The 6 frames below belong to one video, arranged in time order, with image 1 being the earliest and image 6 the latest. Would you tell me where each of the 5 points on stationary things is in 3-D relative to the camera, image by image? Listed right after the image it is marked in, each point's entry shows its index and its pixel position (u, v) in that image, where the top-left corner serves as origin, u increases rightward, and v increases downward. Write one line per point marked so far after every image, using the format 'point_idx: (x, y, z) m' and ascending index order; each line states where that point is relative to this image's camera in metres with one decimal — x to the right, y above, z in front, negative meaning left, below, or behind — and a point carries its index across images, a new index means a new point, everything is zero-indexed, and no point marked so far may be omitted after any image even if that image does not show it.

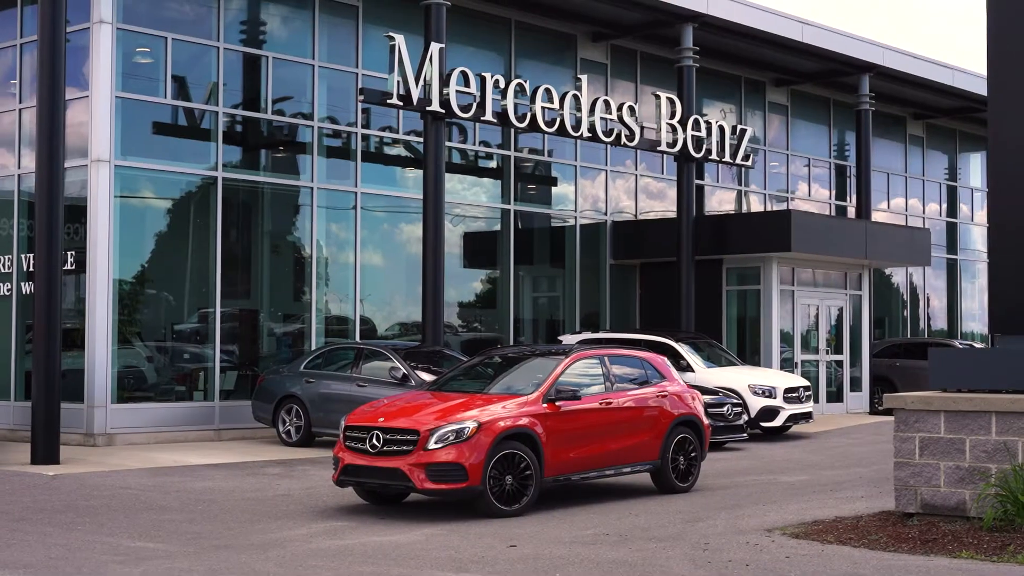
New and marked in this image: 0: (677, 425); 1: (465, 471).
0: (+1.4, -1.2, +13.0) m
1: (-0.3, -1.3, +10.9) m
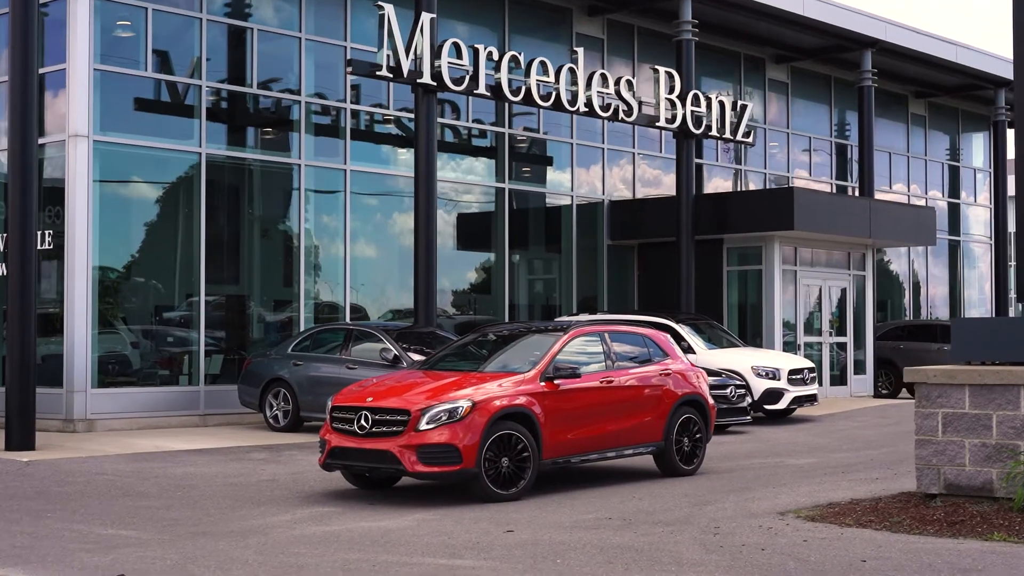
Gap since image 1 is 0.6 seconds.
0: (+1.4, -1.0, +12.4) m
1: (-0.4, -1.1, +10.3) m
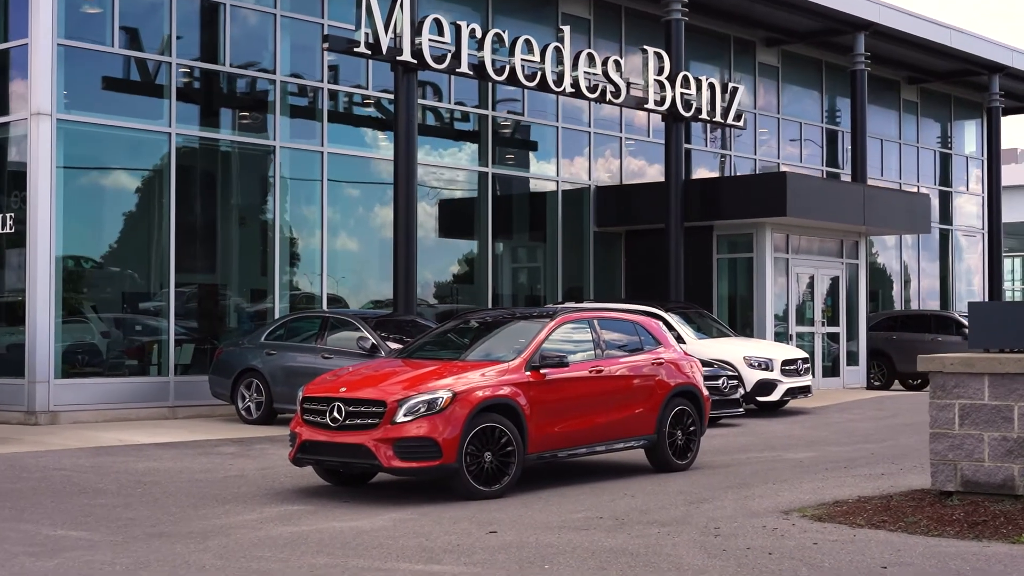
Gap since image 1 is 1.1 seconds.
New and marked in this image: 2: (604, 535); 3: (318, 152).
0: (+1.3, -0.8, +11.7) m
1: (-0.5, -1.0, +9.6) m
2: (+0.5, -1.3, +8.1) m
3: (-2.6, +1.8, +19.9) m
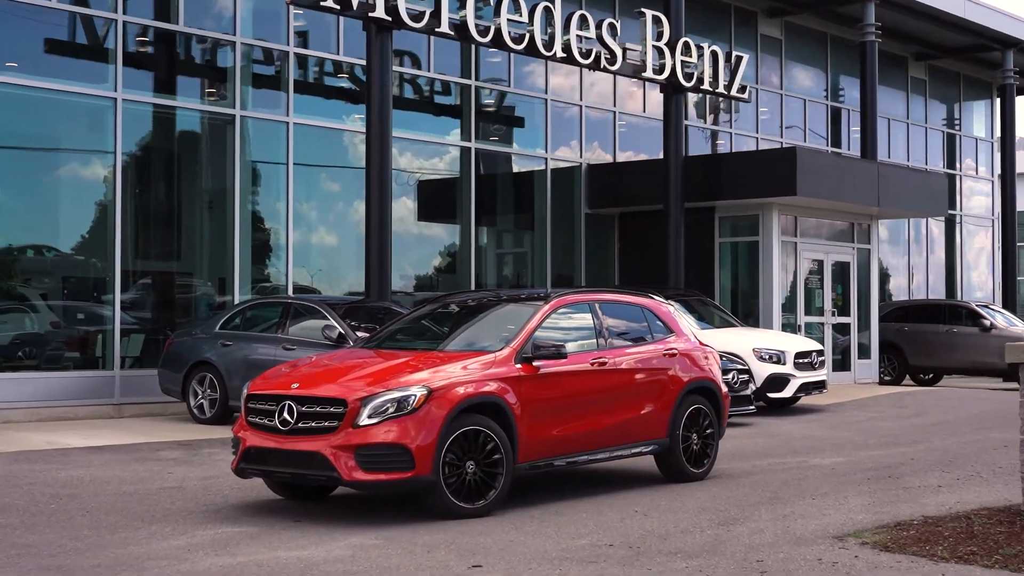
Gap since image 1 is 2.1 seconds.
0: (+1.2, -0.7, +10.0) m
1: (-0.5, -0.9, +7.9) m
2: (+0.4, -1.2, +6.3) m
3: (-2.7, +2.0, +18.2) m
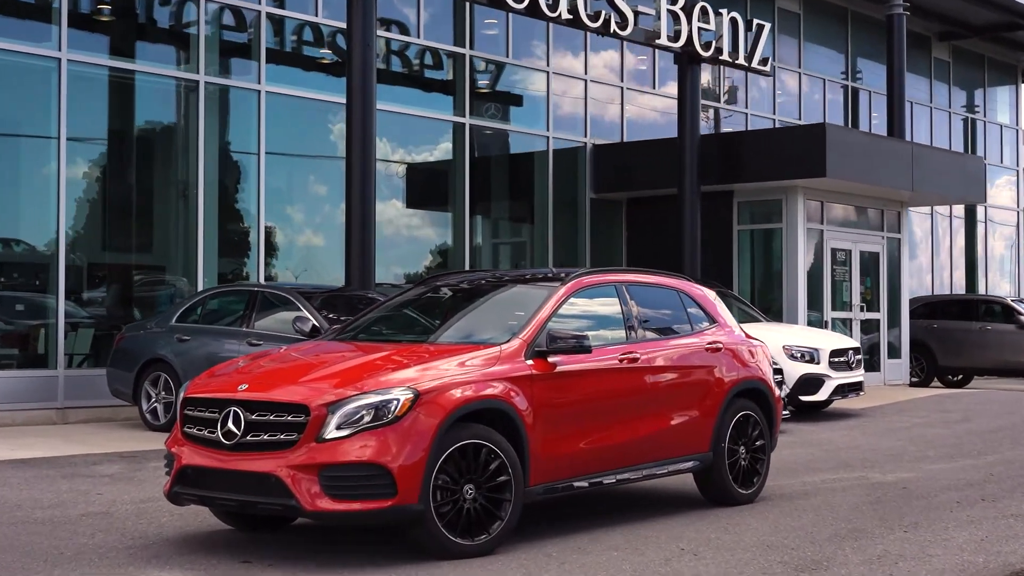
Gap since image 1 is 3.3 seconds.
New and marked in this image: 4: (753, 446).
0: (+1.2, -0.6, +8.2) m
1: (-0.5, -0.8, +6.0) m
2: (+0.5, -1.1, +4.5) m
3: (-2.8, +2.1, +16.3) m
4: (+1.3, -0.9, +8.4) m
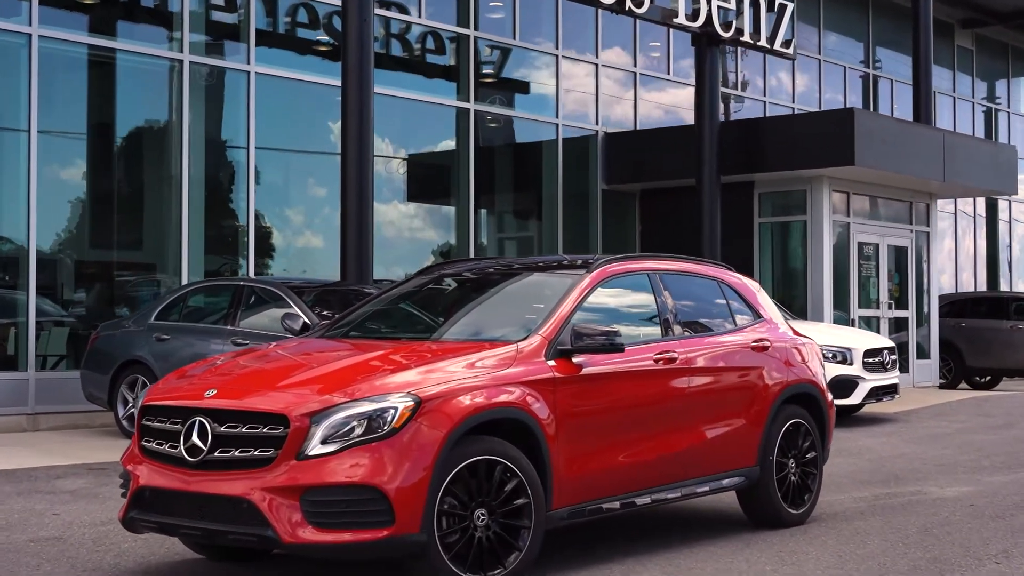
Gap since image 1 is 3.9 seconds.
0: (+1.3, -0.5, +7.2) m
1: (-0.4, -0.7, +5.0) m
2: (+0.6, -1.0, +3.5) m
3: (-2.7, +2.1, +15.3) m
4: (+1.4, -0.8, +7.3) m
